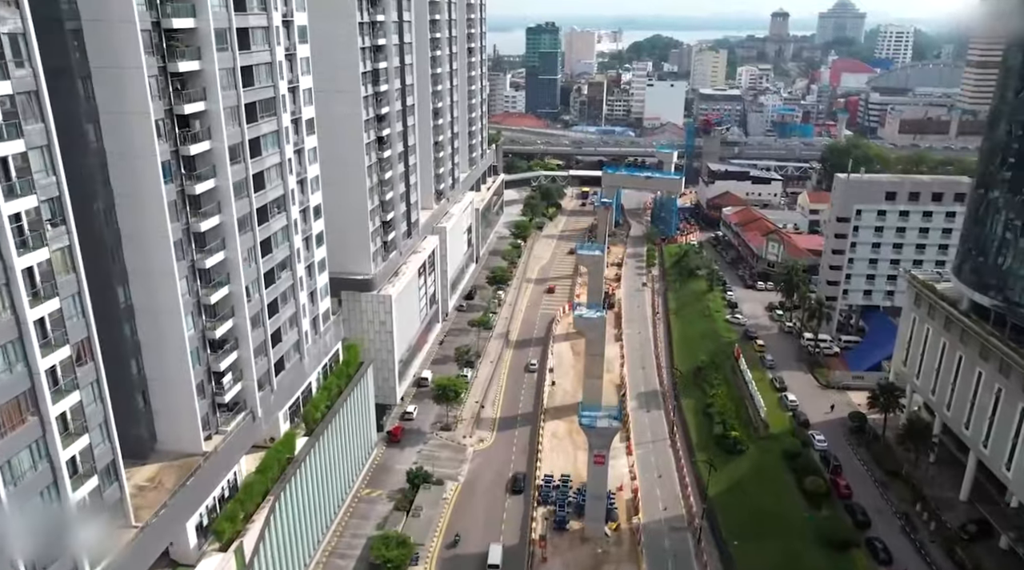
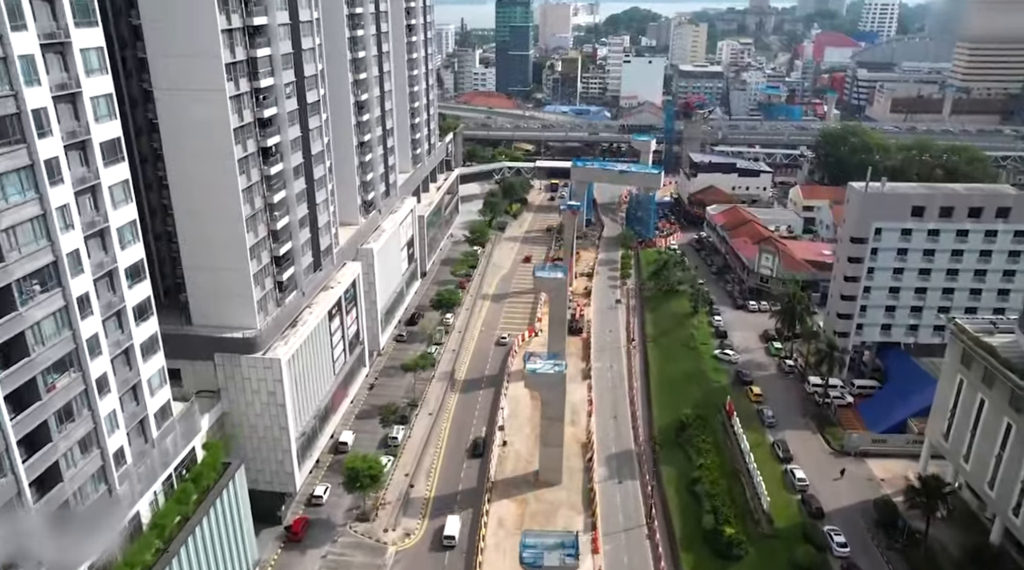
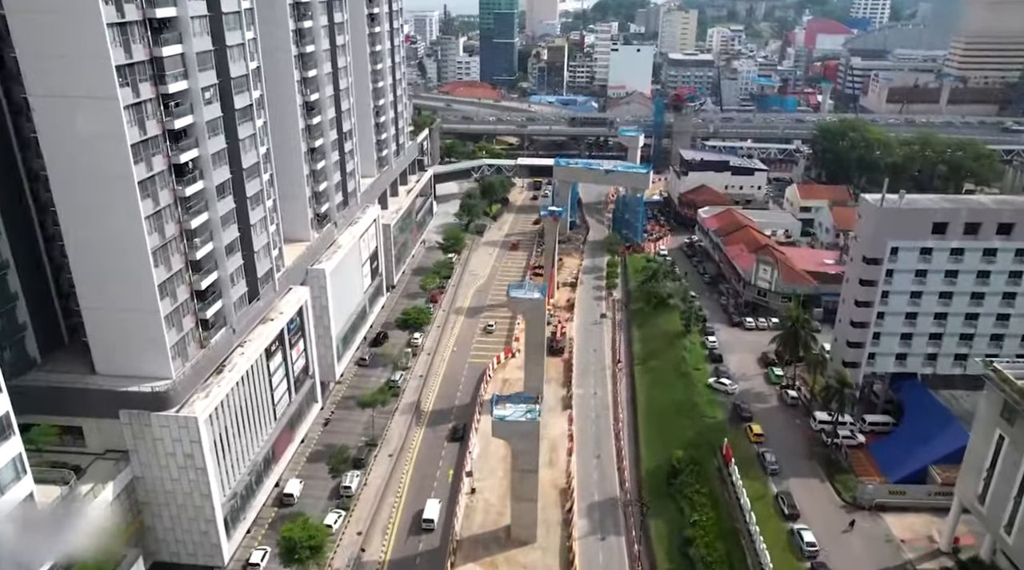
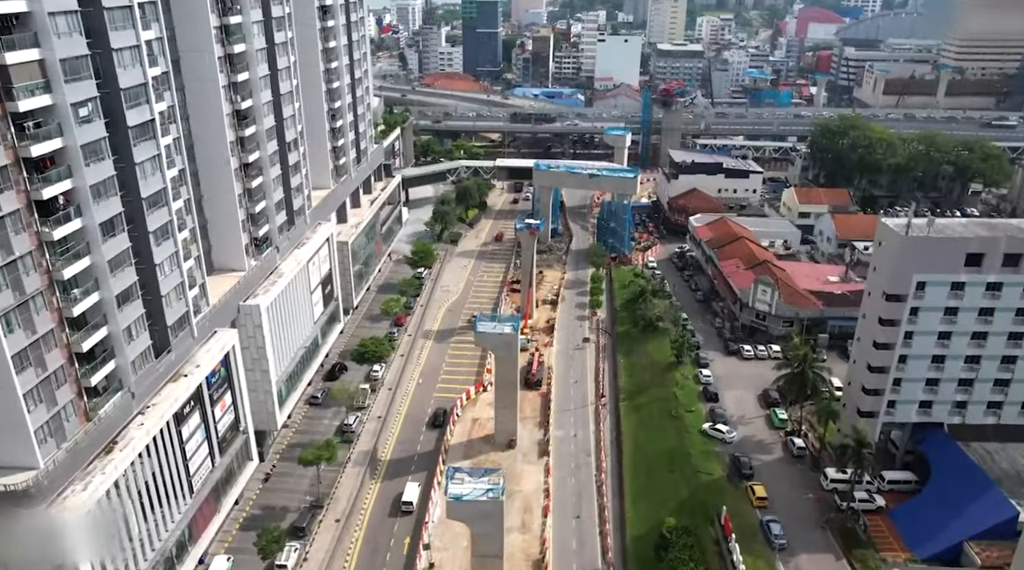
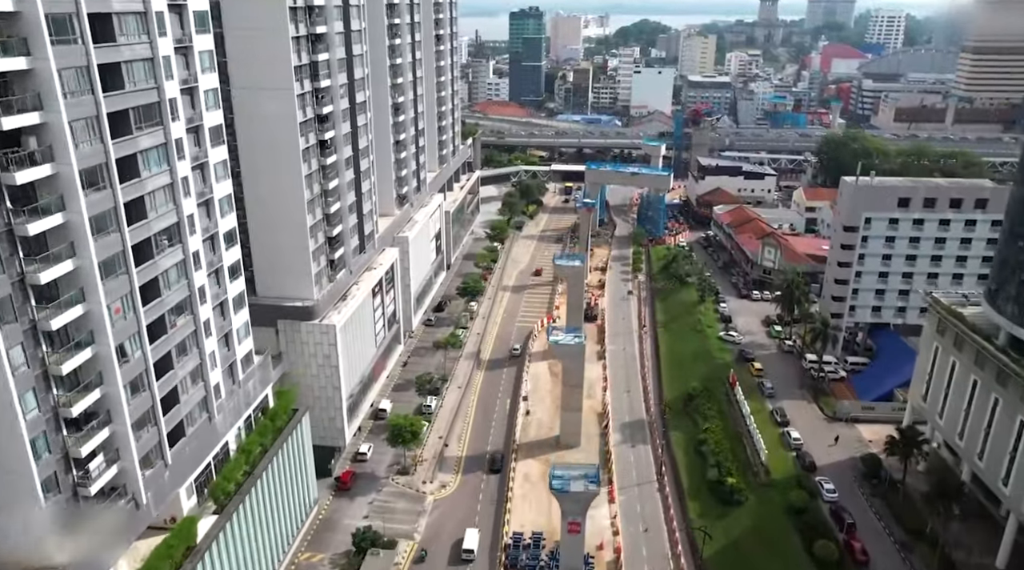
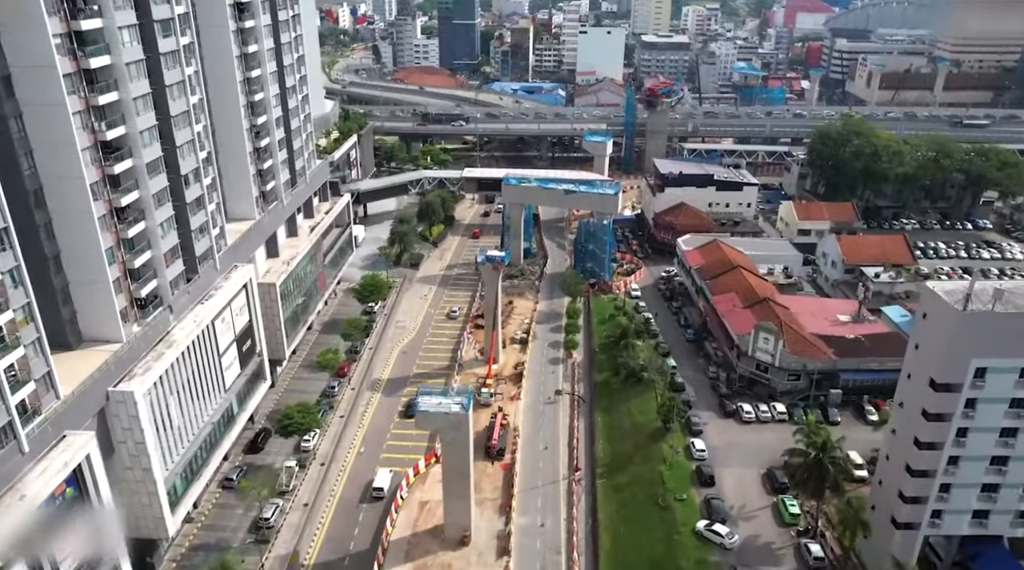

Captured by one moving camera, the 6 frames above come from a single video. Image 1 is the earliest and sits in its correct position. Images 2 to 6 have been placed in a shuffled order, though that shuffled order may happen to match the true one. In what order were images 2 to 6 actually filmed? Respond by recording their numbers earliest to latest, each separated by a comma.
5, 2, 3, 4, 6
